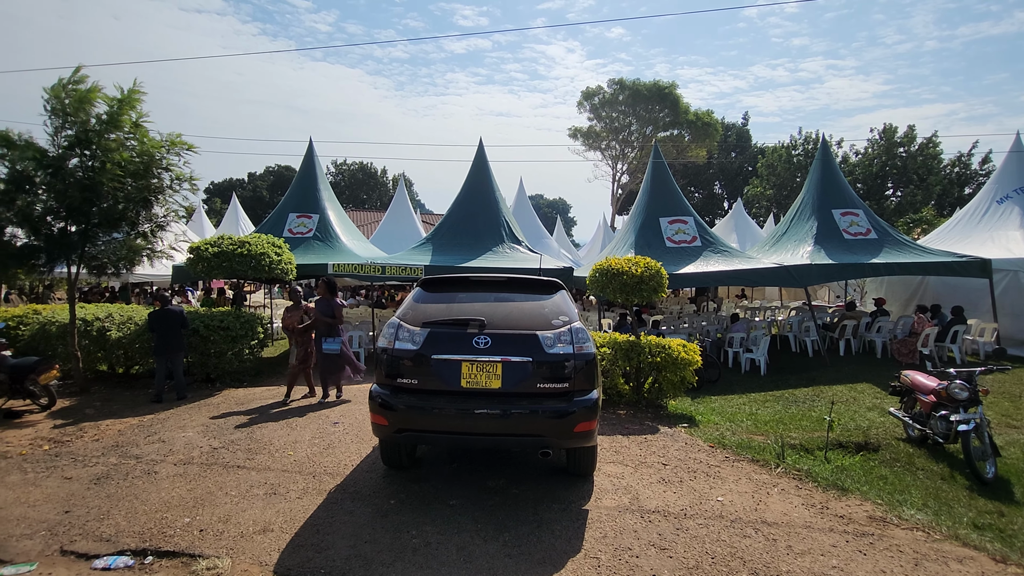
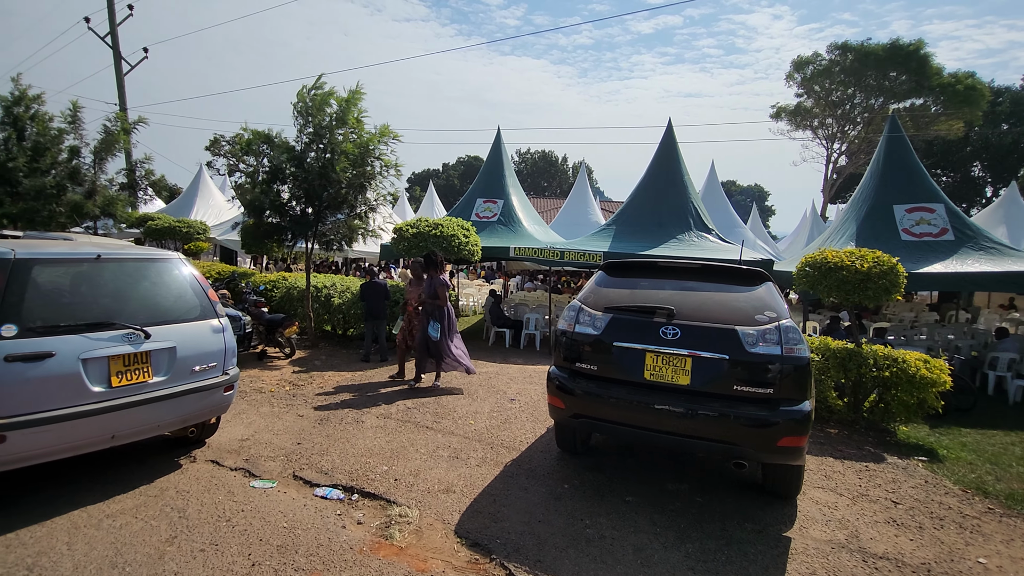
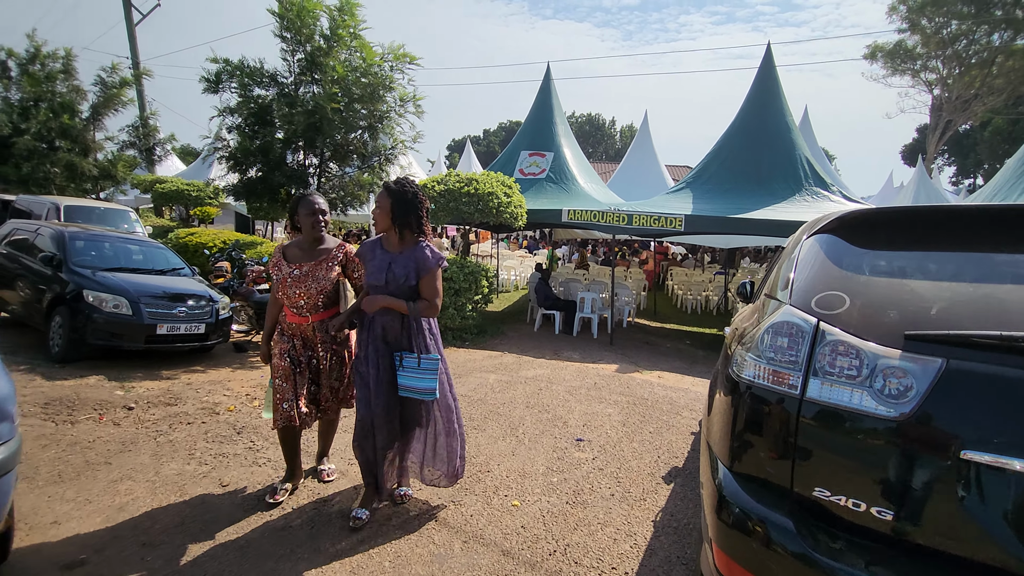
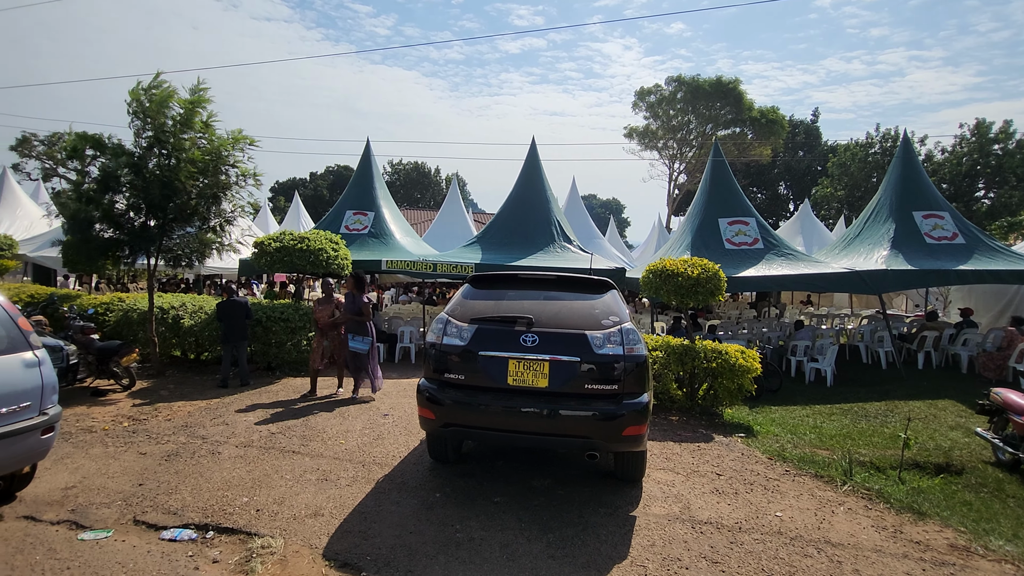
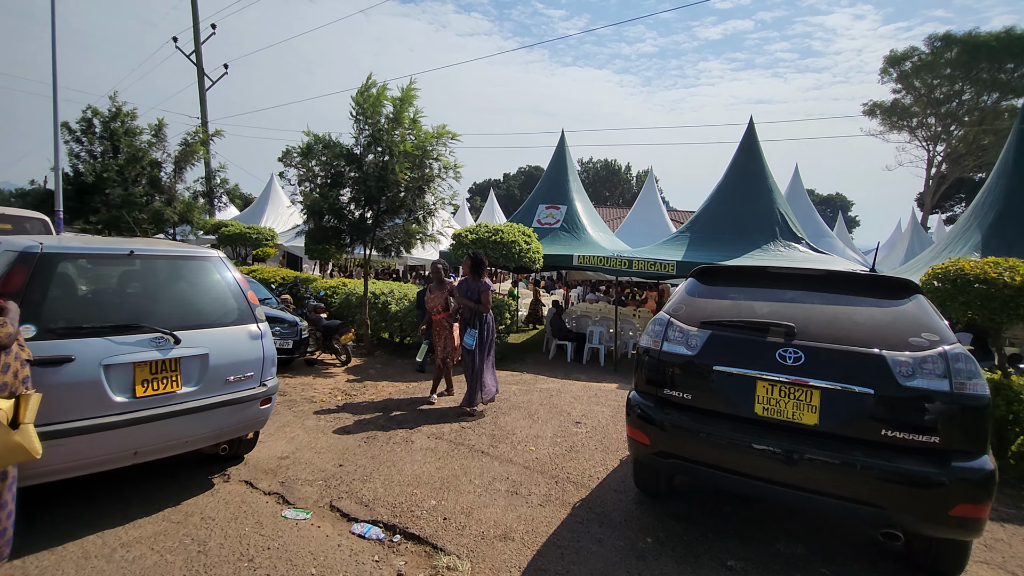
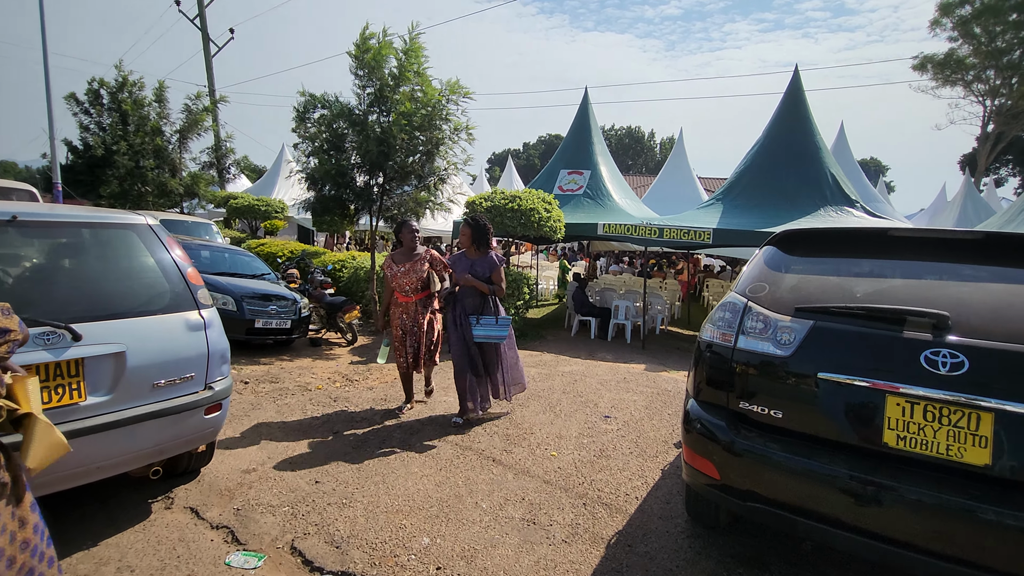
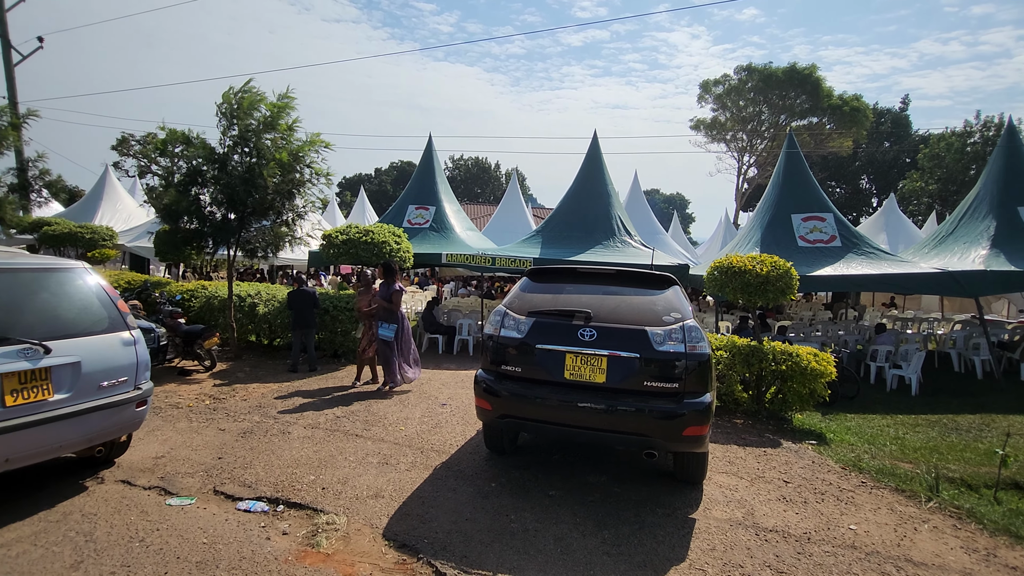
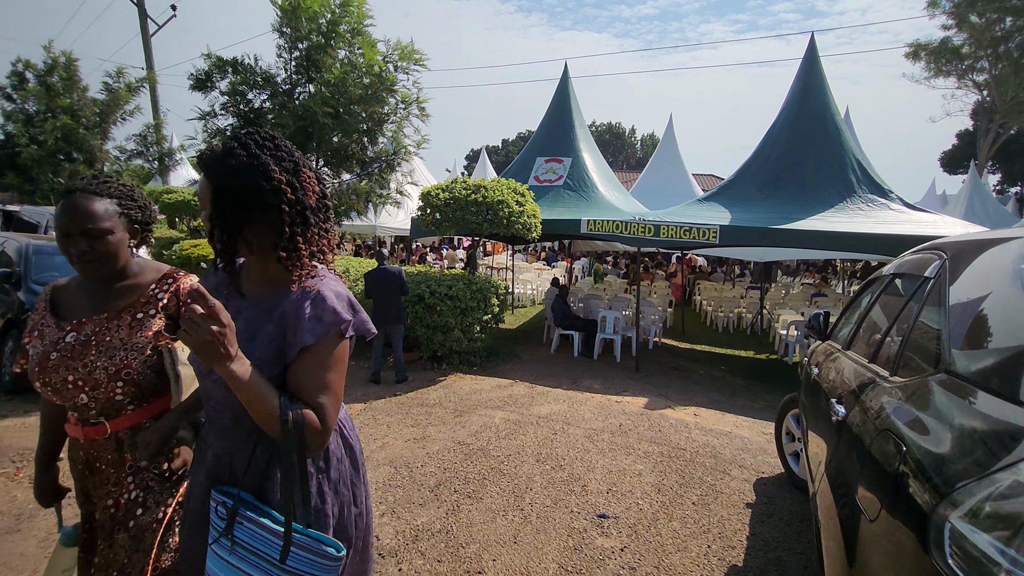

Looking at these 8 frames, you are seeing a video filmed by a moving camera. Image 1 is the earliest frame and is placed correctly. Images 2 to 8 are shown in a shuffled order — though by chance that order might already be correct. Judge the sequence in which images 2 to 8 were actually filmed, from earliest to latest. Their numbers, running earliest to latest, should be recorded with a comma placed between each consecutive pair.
4, 7, 2, 5, 6, 3, 8
